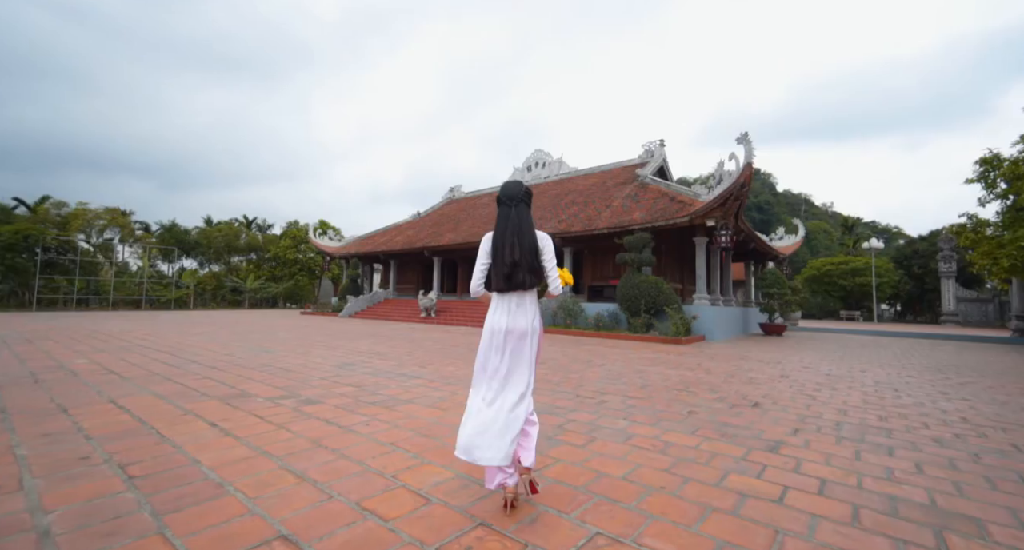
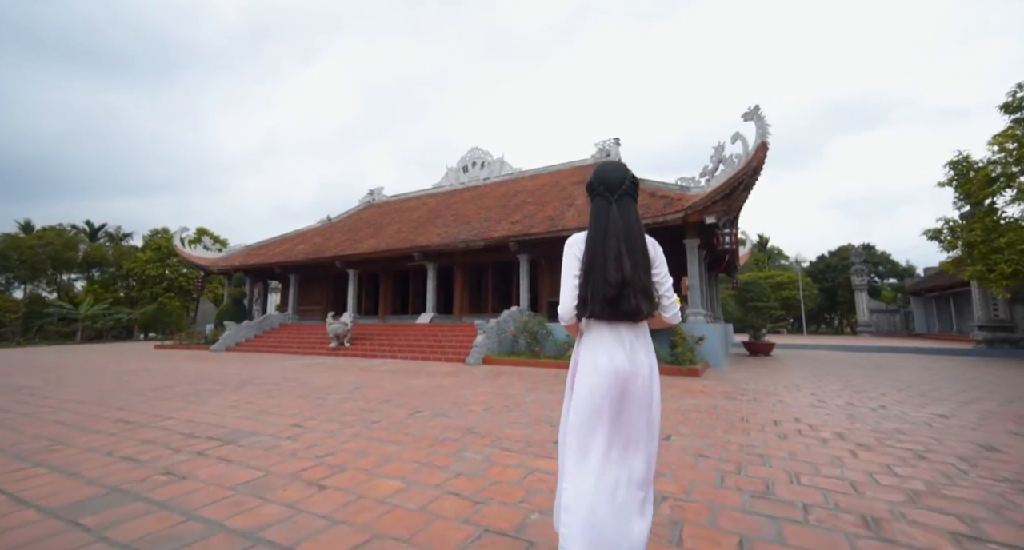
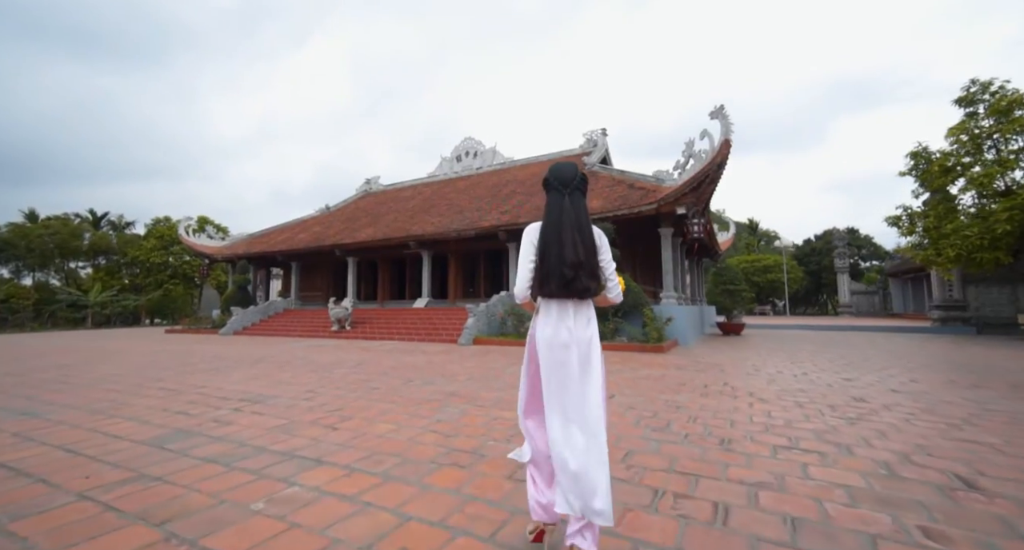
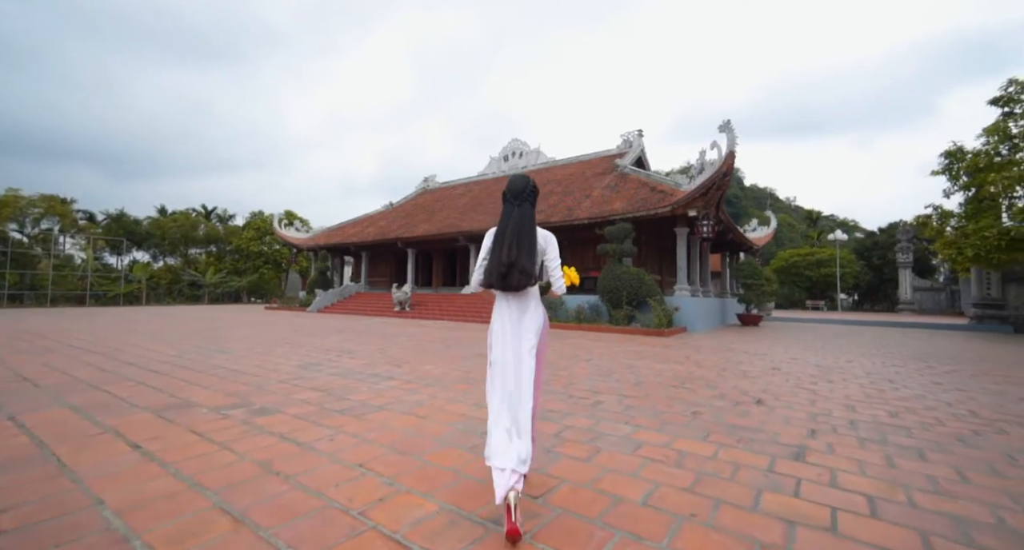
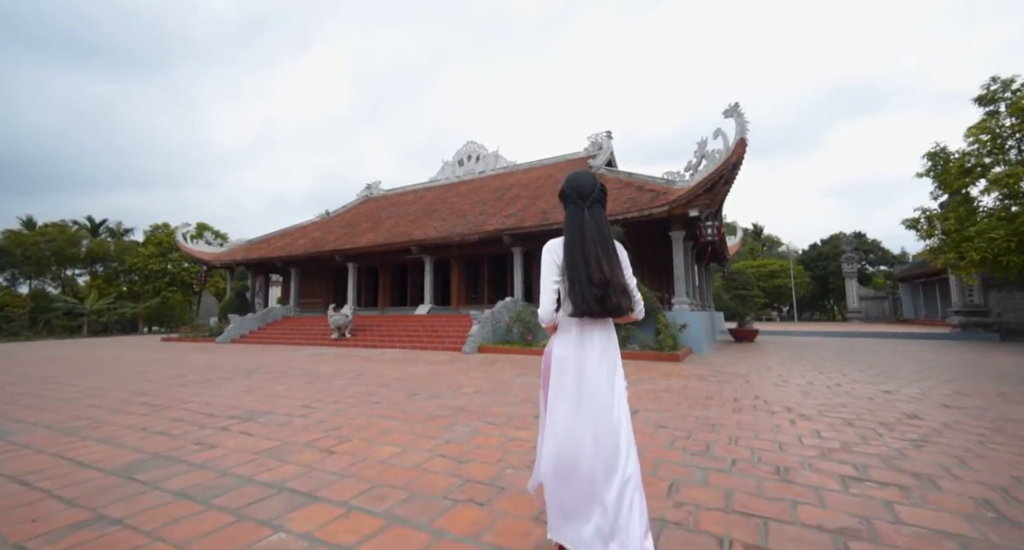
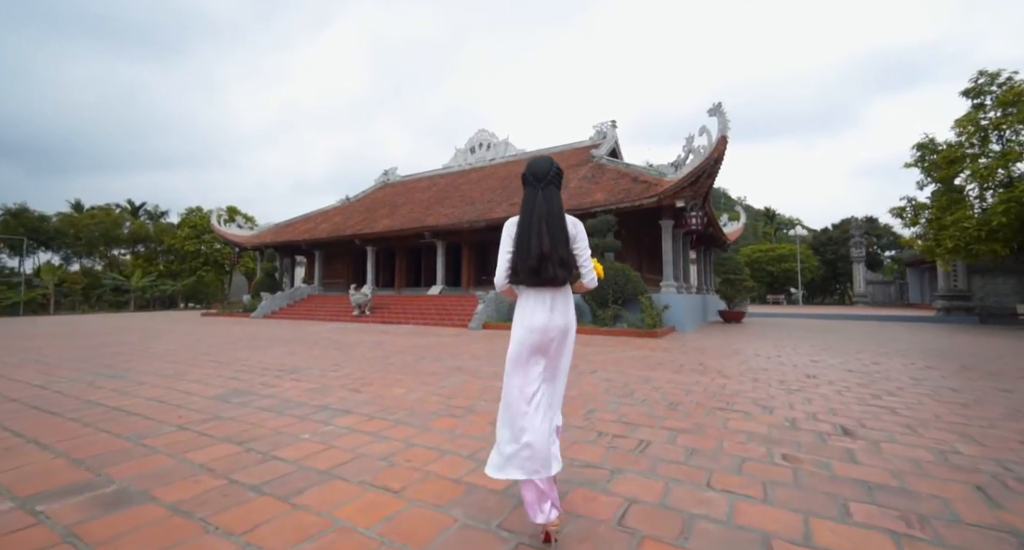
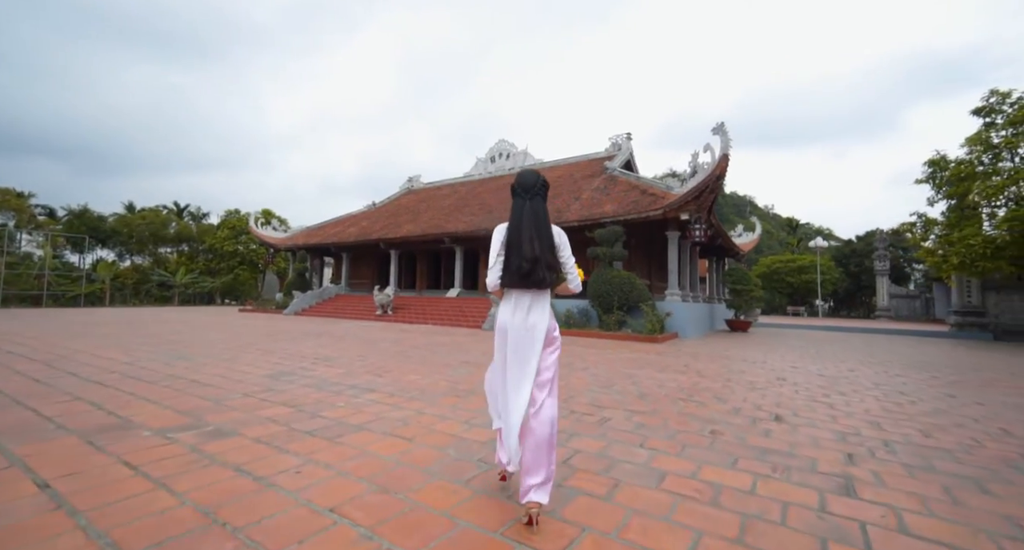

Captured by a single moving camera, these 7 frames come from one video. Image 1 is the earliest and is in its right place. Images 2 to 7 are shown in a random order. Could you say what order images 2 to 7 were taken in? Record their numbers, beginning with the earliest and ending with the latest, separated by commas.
4, 7, 6, 3, 5, 2
